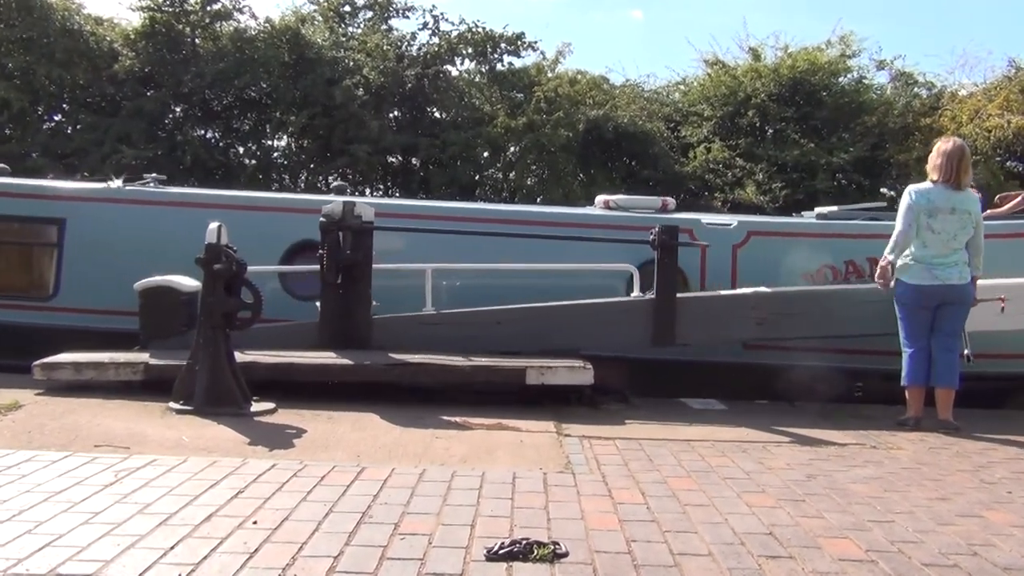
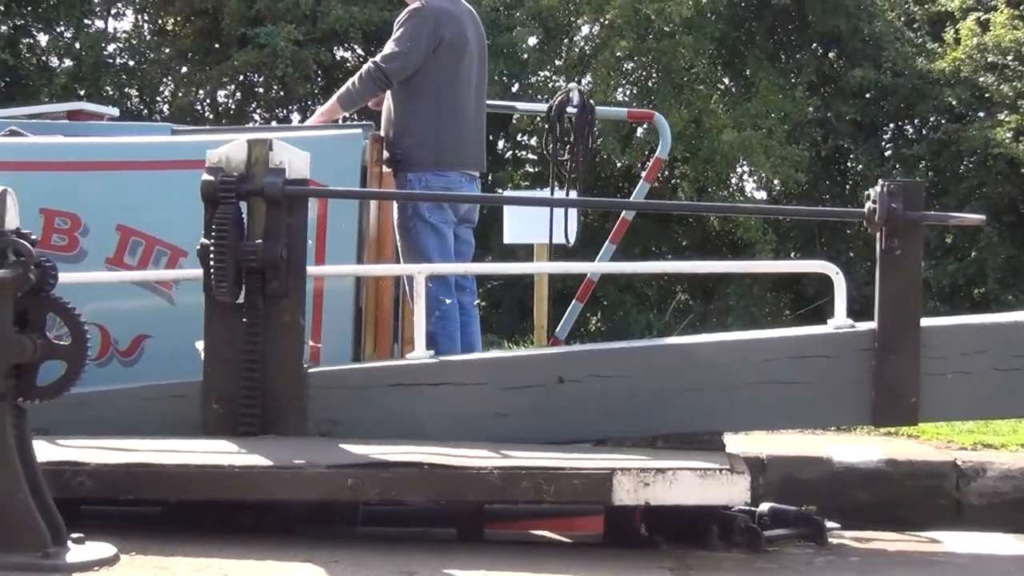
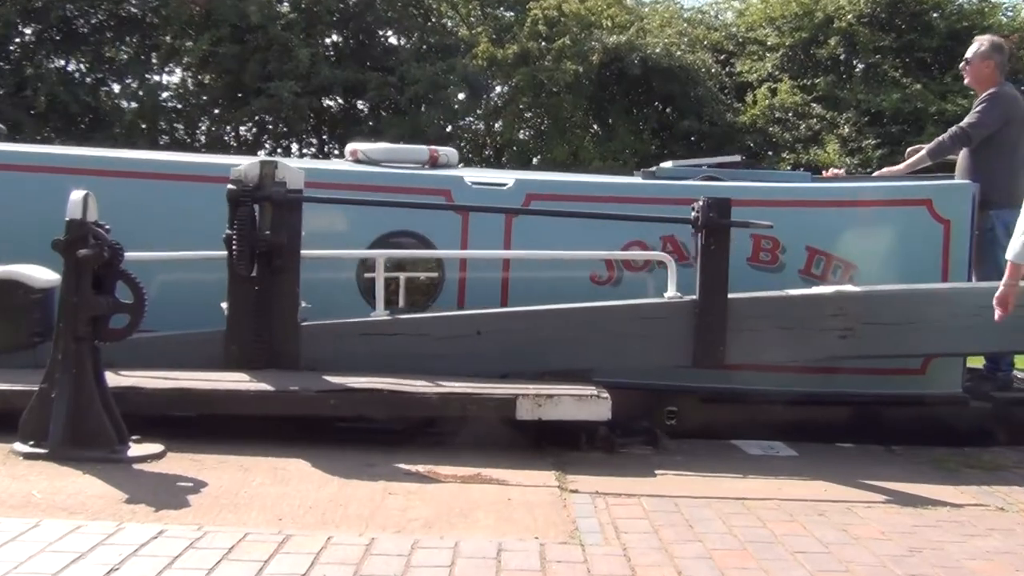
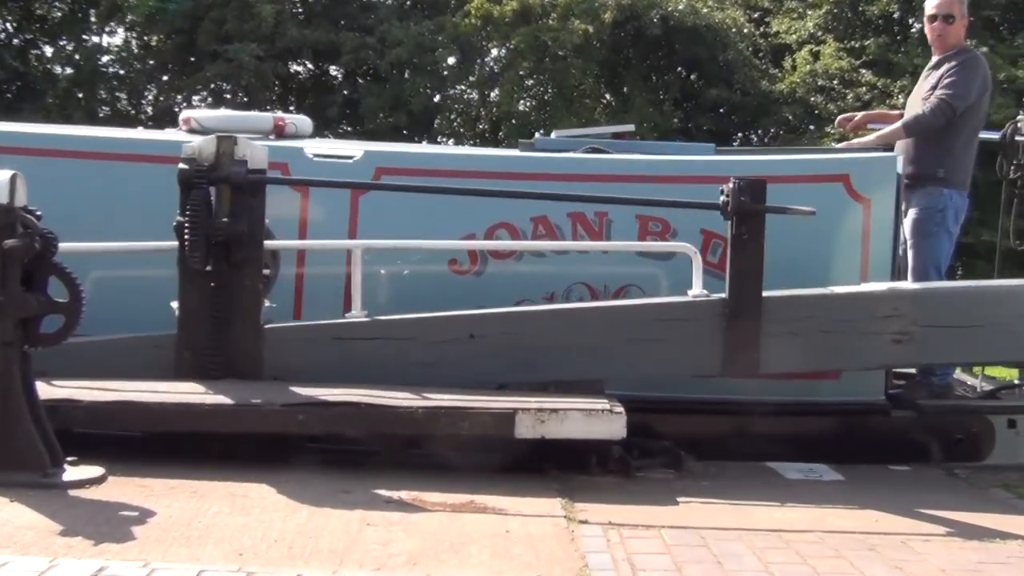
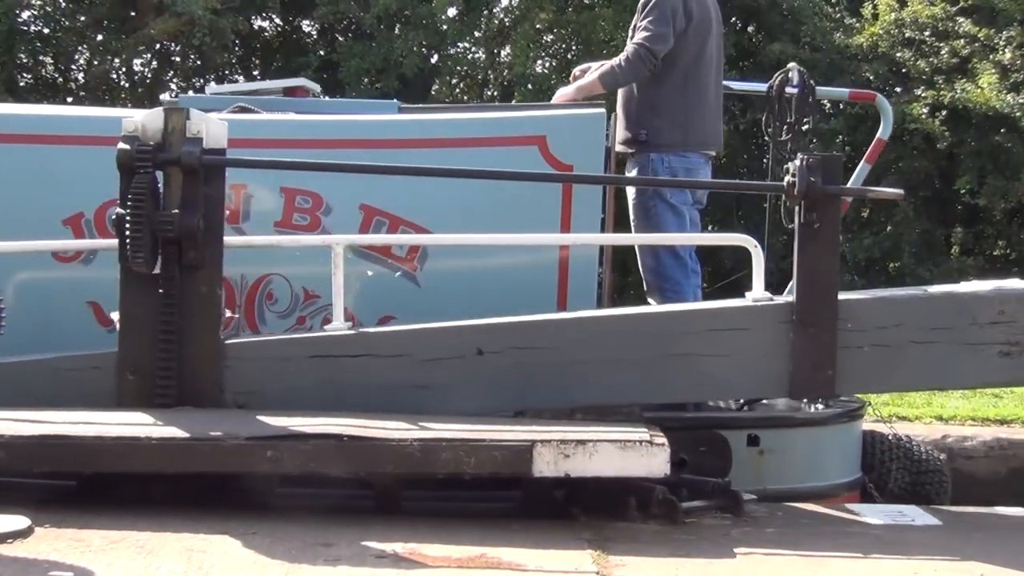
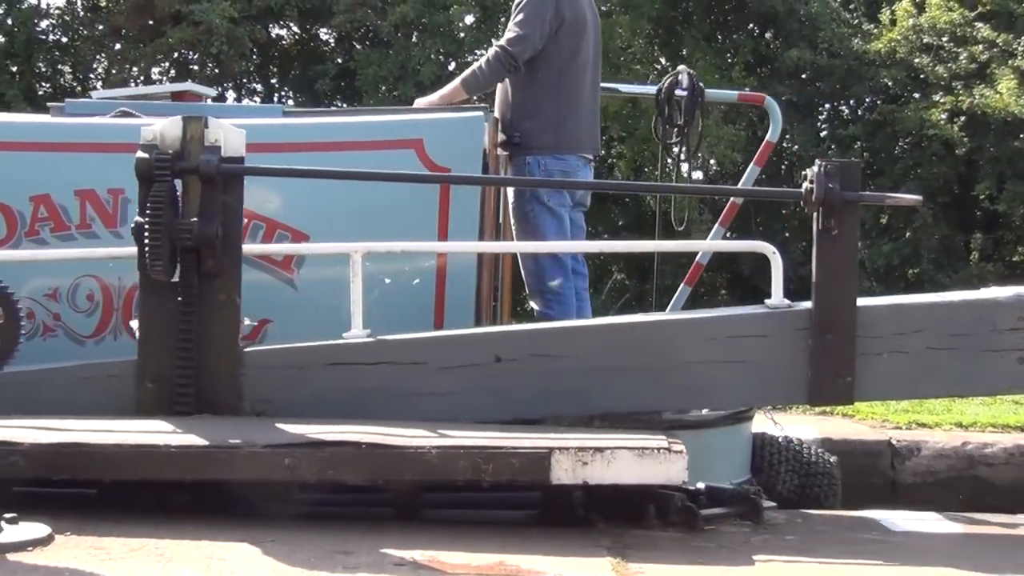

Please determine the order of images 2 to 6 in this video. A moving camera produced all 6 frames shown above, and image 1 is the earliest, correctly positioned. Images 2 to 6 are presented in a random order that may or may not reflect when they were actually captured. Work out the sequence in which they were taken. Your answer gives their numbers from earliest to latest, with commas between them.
3, 4, 5, 6, 2
